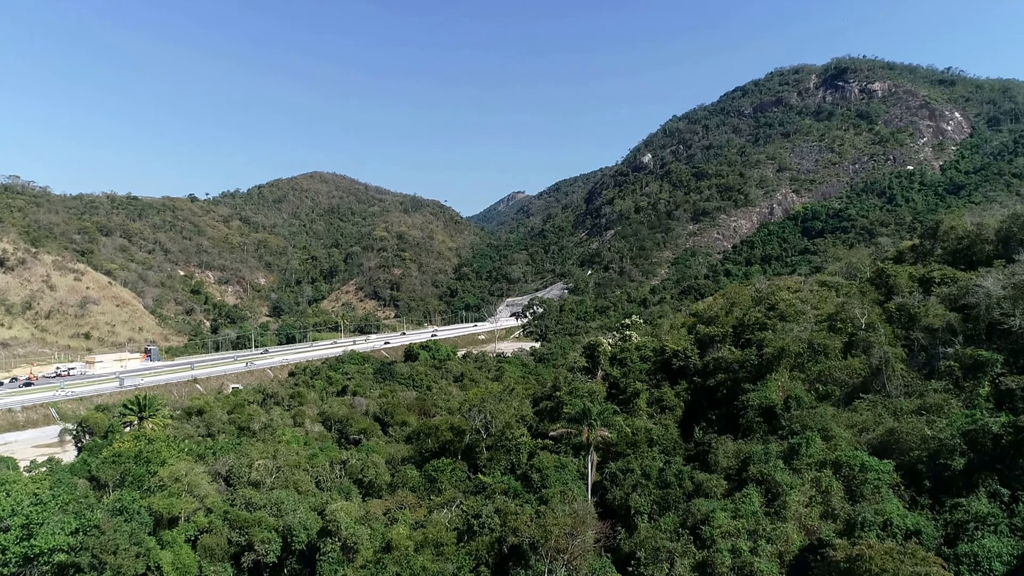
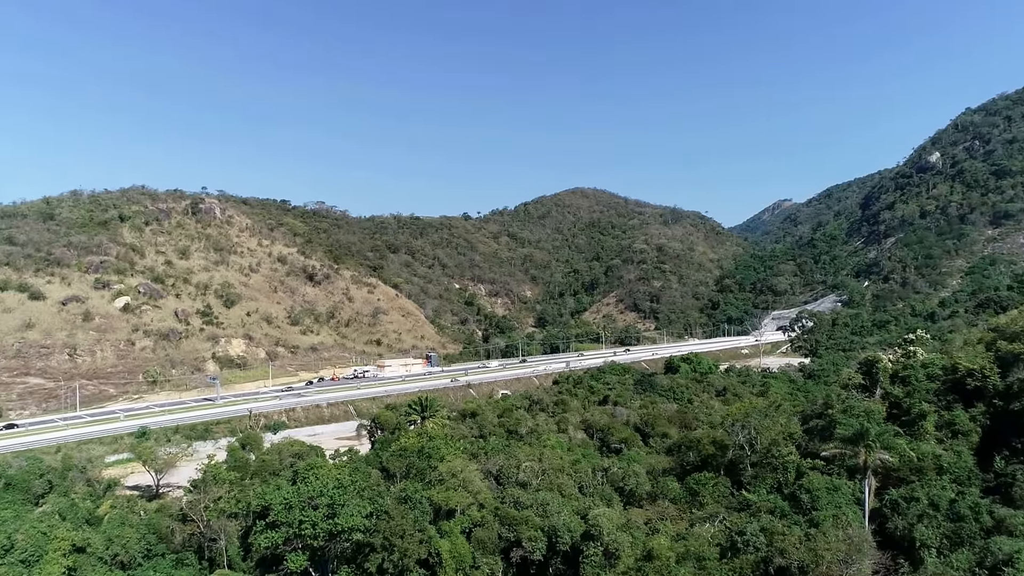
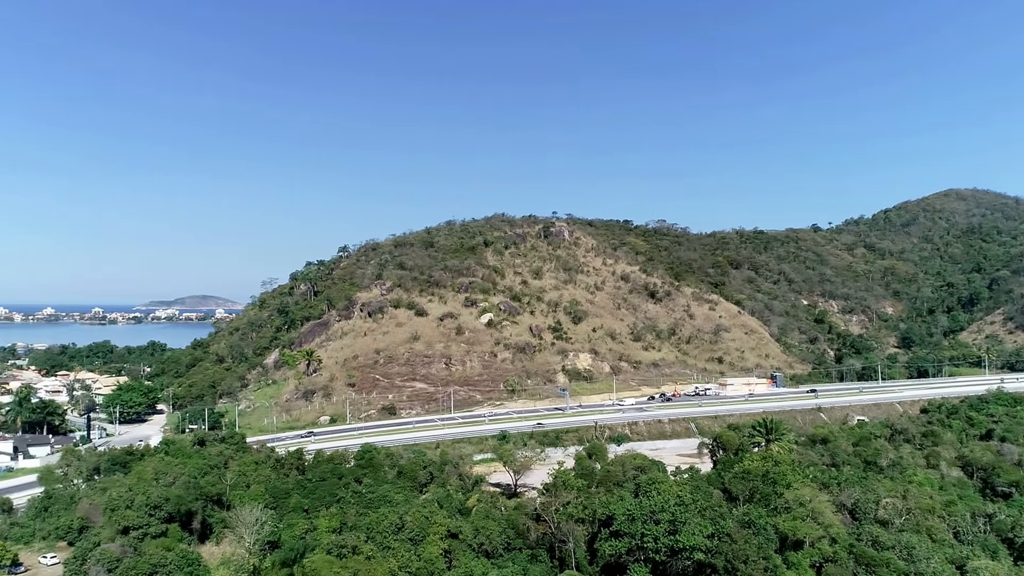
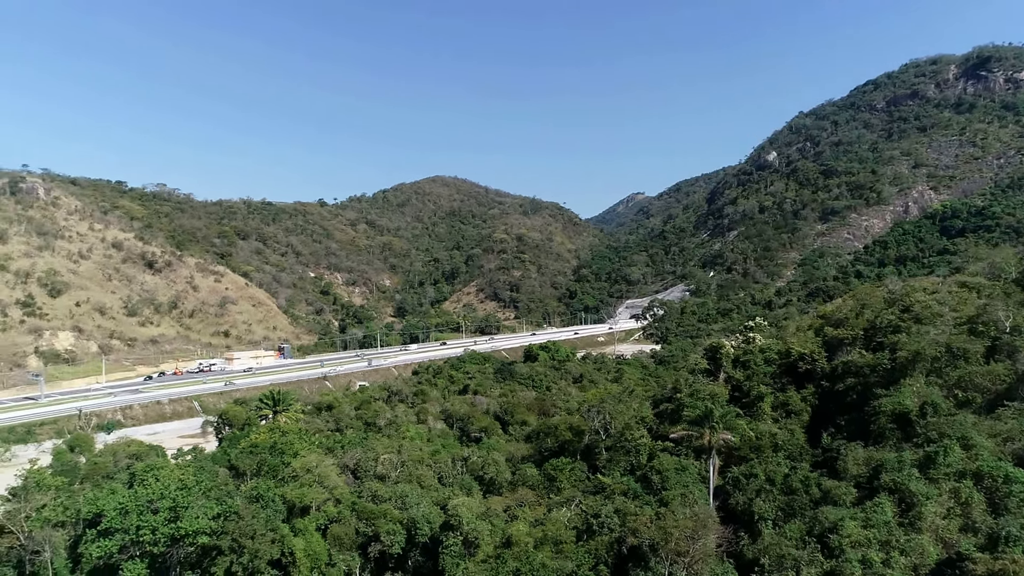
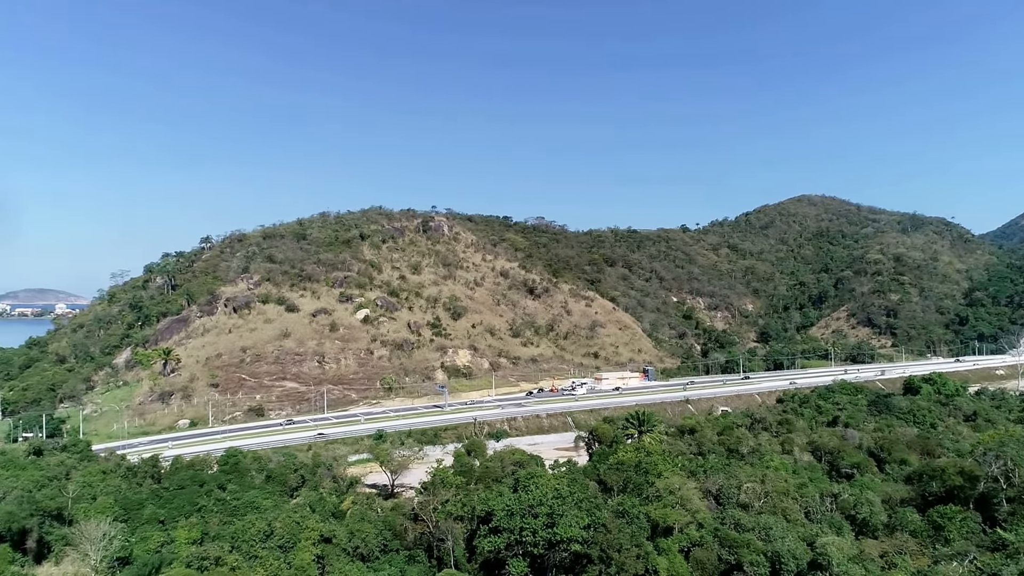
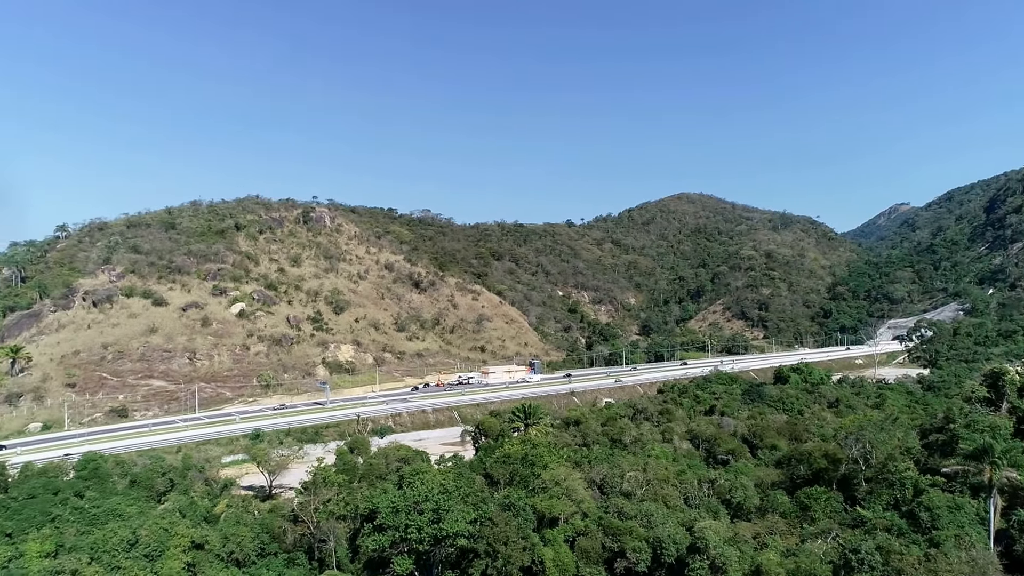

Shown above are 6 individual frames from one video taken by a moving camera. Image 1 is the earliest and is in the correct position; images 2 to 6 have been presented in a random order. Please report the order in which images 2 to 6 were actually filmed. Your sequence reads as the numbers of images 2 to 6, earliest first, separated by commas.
4, 2, 6, 5, 3
